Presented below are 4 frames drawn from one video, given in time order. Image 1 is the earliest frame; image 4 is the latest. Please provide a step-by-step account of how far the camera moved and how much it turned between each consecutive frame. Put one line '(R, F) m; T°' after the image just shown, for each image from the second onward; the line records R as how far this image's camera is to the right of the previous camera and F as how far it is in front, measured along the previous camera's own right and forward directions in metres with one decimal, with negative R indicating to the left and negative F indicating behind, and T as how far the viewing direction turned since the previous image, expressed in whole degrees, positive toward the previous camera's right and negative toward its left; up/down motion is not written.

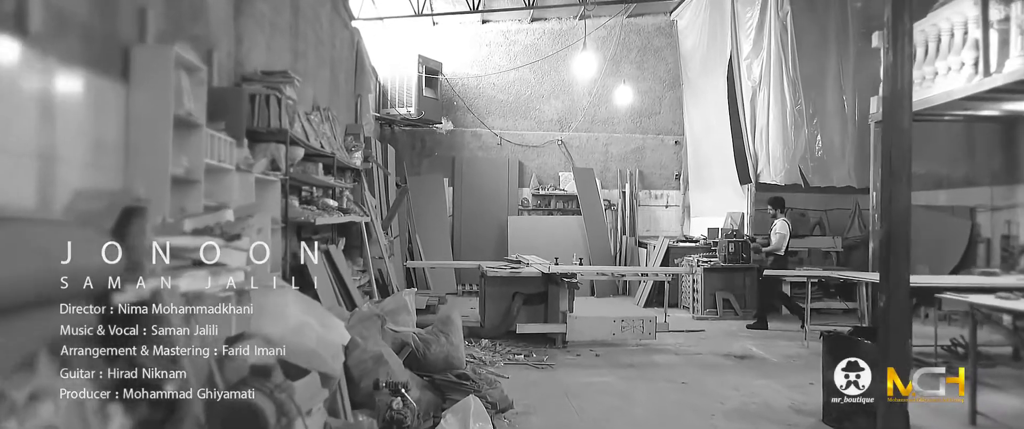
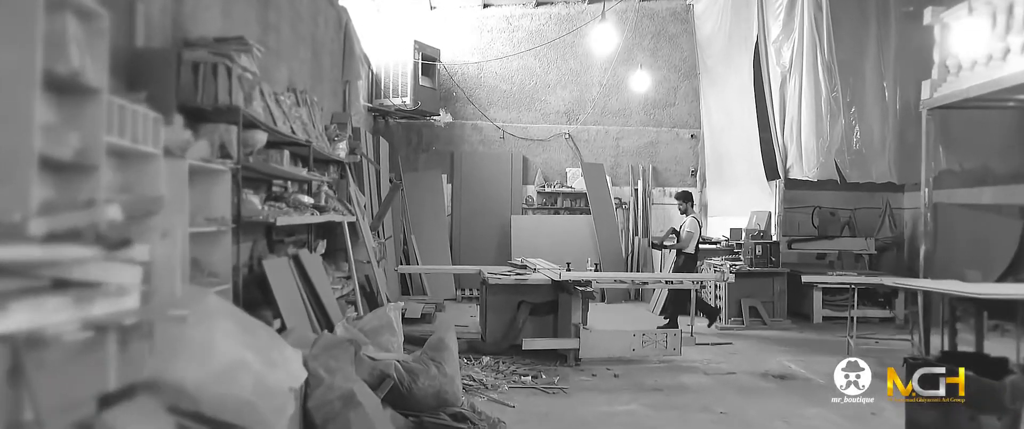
(0.0, +0.6) m; 0°
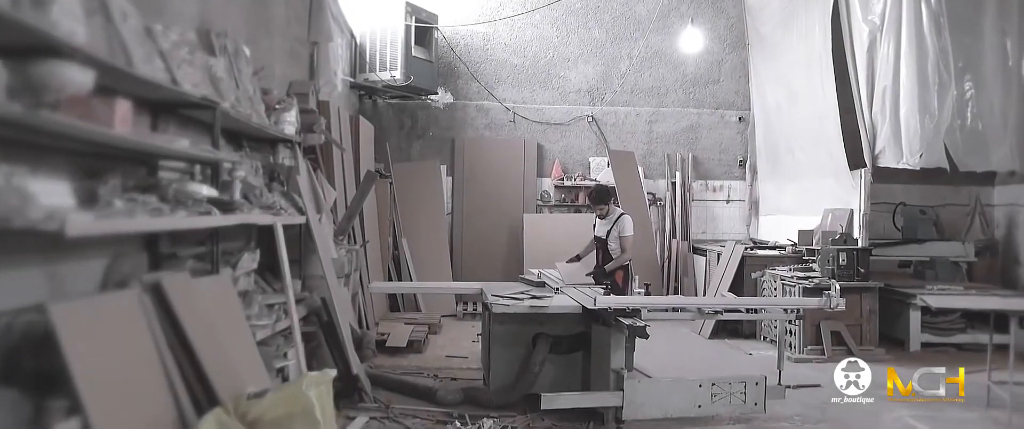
(0.0, +1.2) m; -1°
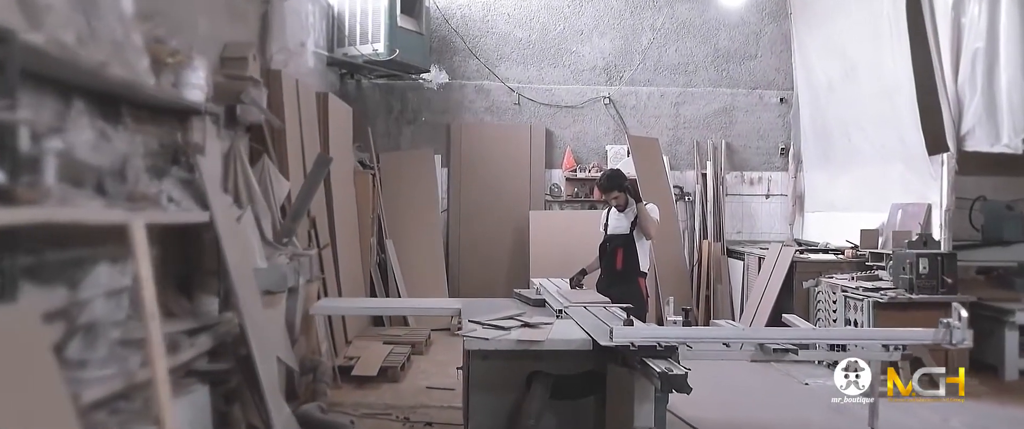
(+0.1, +0.8) m; -1°
